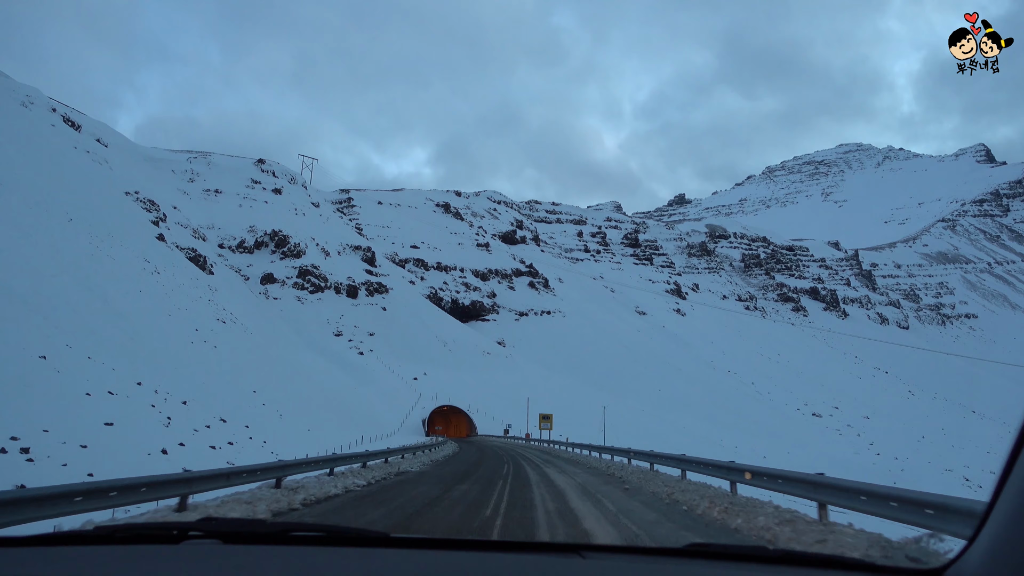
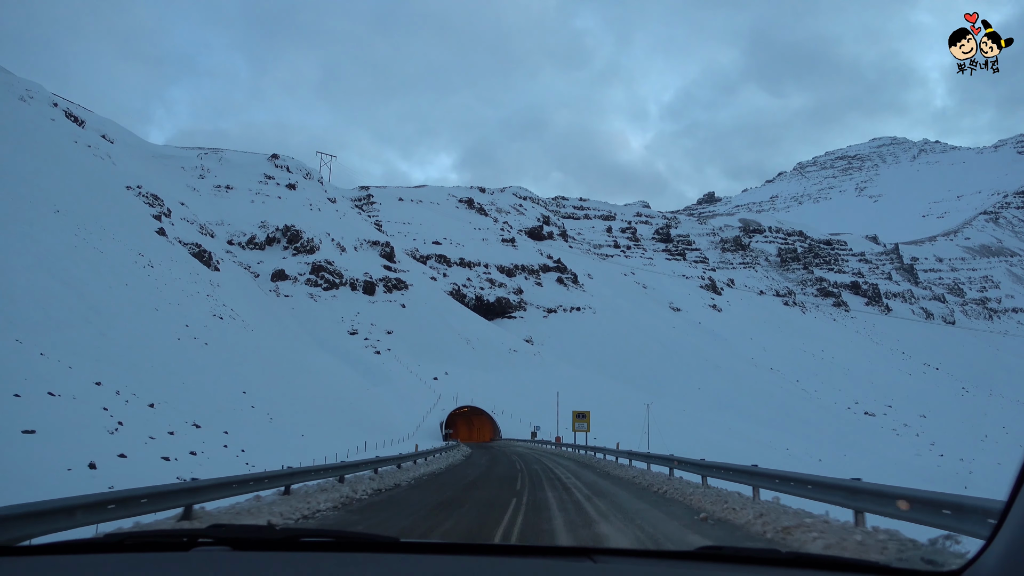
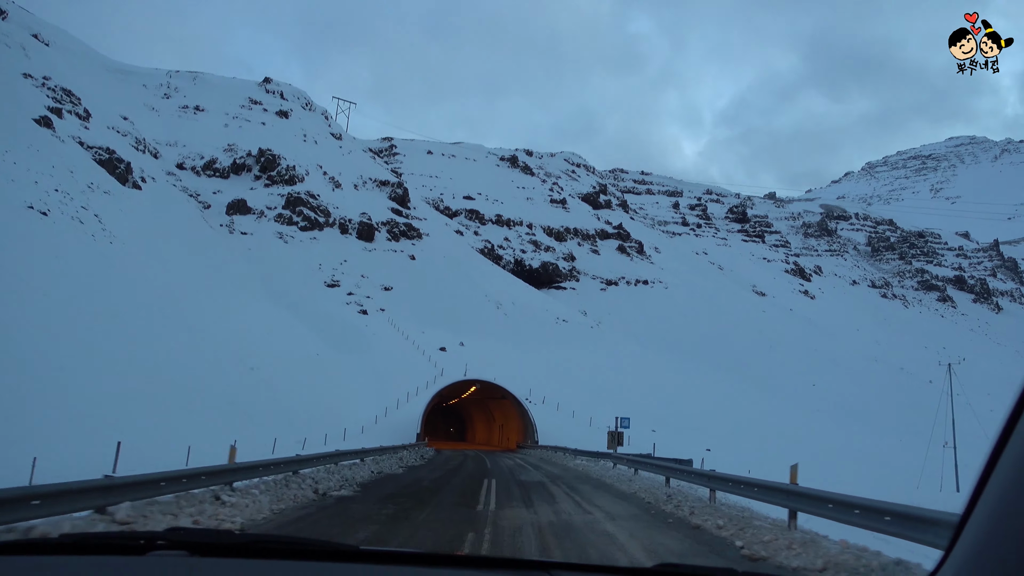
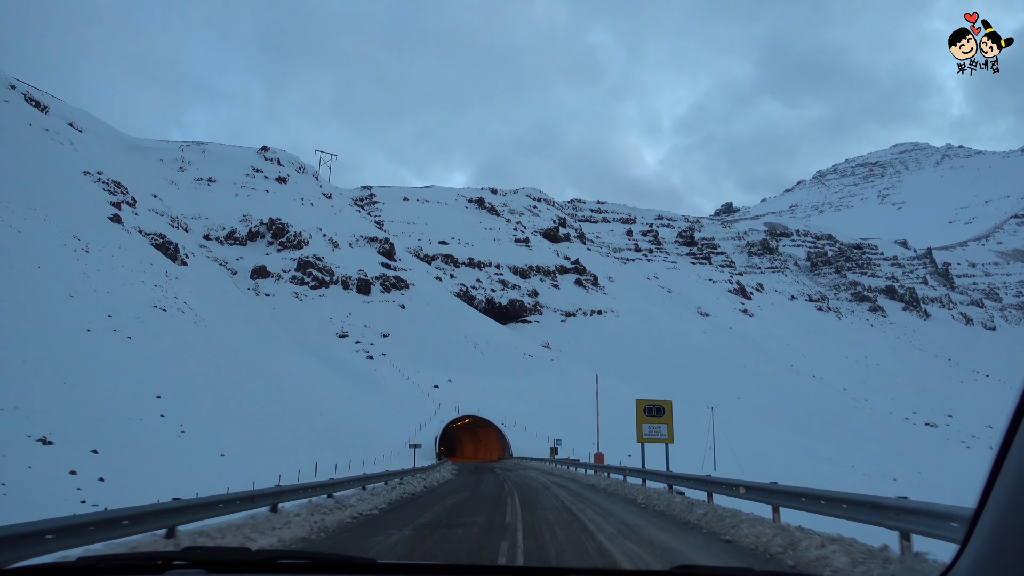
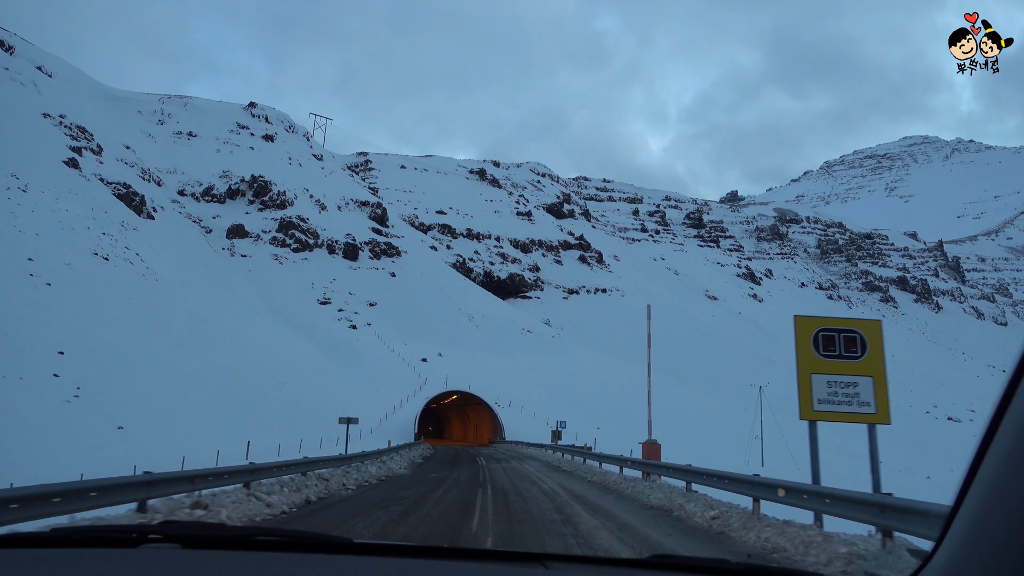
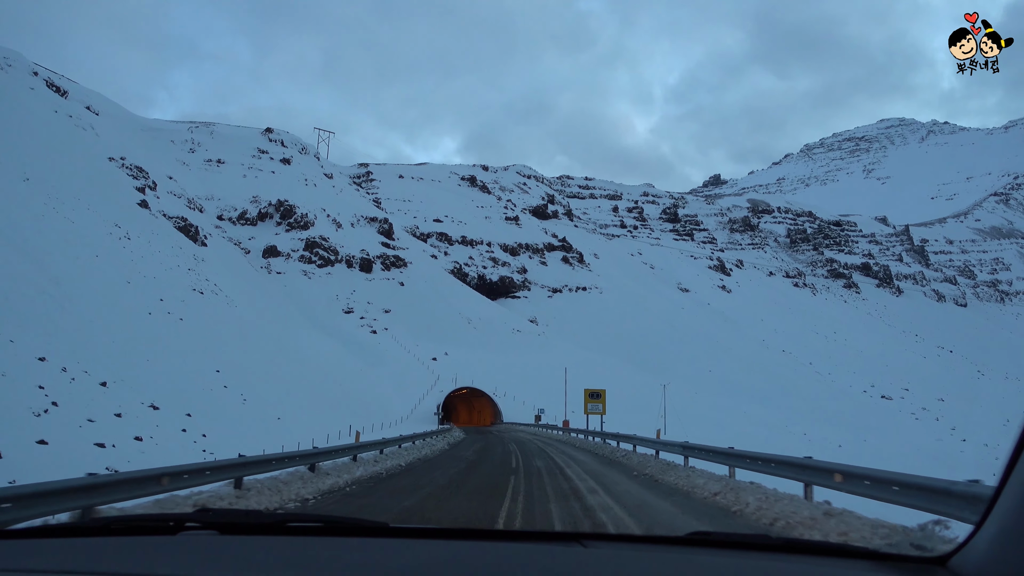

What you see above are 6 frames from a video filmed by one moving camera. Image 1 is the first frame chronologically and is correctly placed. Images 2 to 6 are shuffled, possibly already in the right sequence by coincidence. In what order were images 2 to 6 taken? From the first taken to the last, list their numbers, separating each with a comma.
2, 6, 4, 5, 3
